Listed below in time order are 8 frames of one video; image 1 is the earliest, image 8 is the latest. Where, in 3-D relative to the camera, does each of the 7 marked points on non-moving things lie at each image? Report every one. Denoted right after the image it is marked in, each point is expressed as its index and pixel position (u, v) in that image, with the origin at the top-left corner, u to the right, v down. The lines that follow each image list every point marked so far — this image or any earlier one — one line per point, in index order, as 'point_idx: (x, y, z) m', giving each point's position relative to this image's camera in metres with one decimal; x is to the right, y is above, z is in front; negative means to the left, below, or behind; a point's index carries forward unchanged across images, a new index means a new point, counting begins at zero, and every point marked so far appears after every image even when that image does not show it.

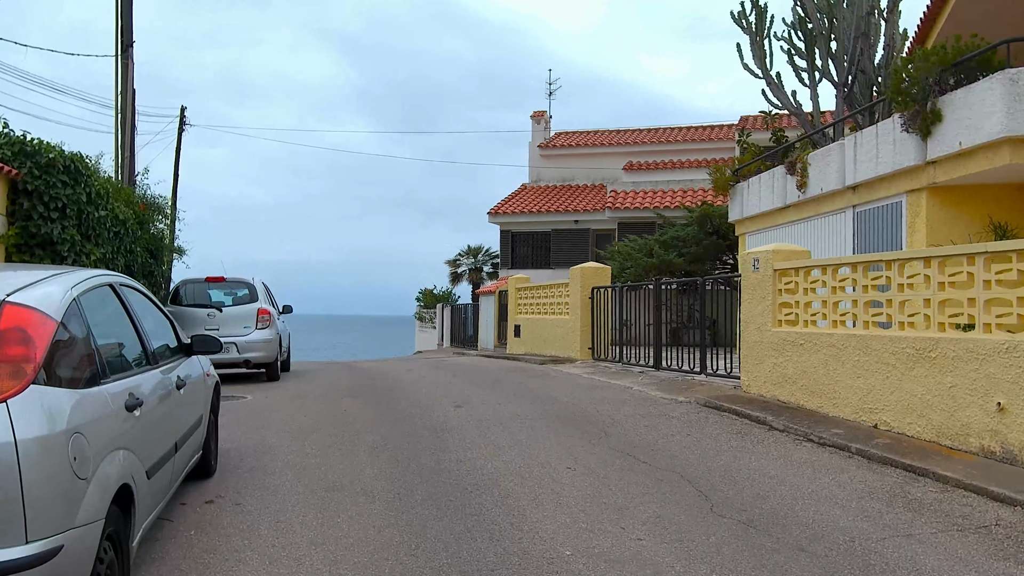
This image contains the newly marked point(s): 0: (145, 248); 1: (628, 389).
0: (-5.7, +0.6, +13.4) m
1: (+1.4, -1.3, +10.8) m
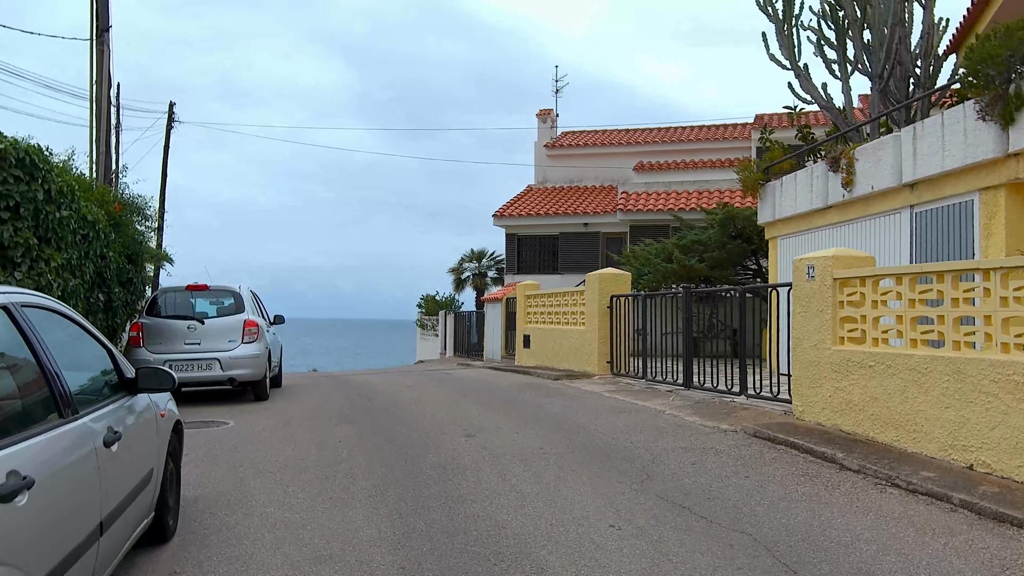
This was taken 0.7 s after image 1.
0: (-5.5, +0.5, +12.1) m
1: (+1.6, -1.4, +9.5) m
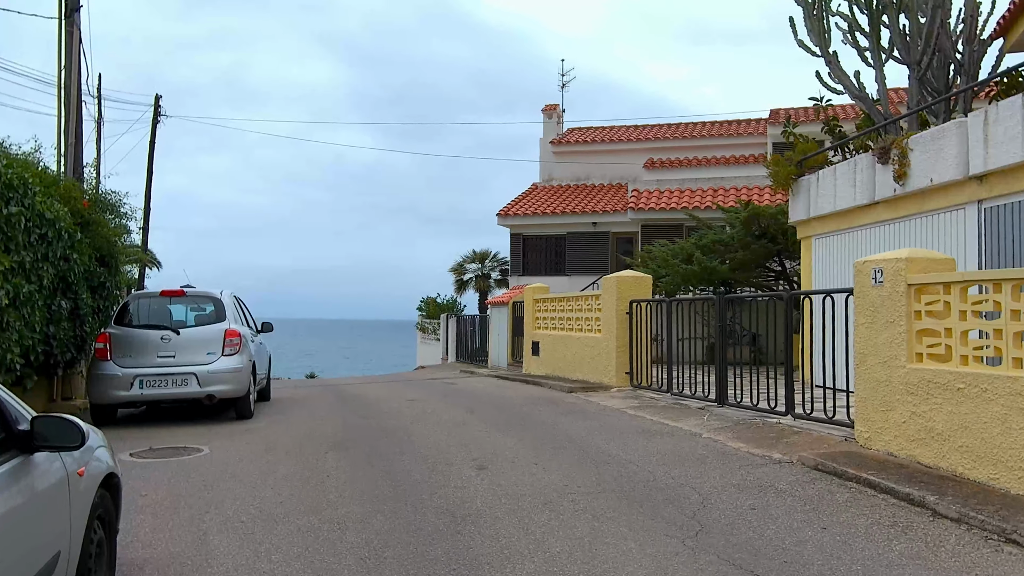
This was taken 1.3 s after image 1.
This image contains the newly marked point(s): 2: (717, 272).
0: (-5.4, +0.4, +10.9) m
1: (+1.8, -1.4, +8.4) m
2: (+3.7, +0.3, +15.7) m
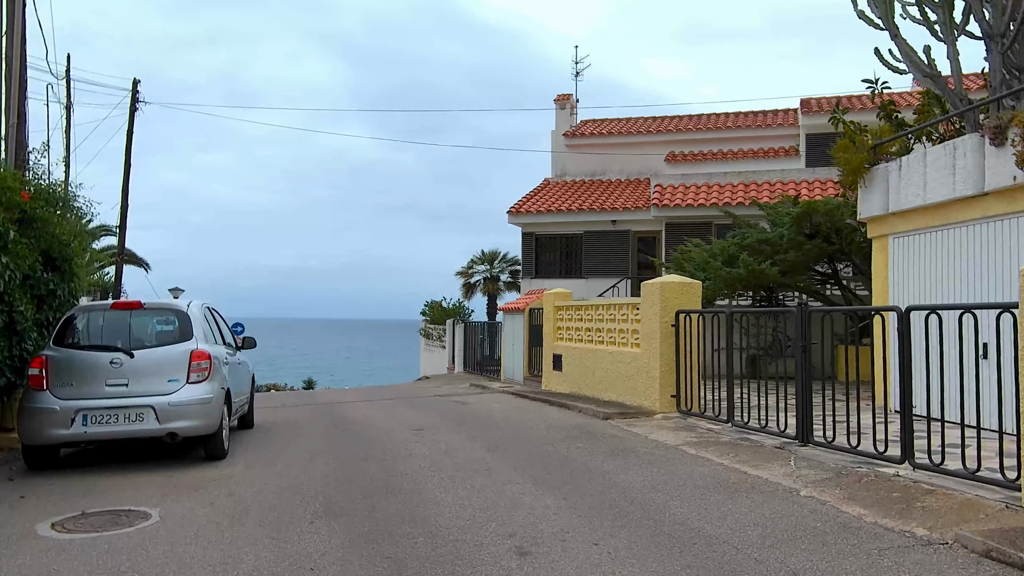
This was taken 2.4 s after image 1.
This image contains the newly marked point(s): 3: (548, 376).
0: (-5.1, +0.3, +9.1) m
1: (+2.1, -1.5, +6.5) m
2: (+4.0, +0.2, +13.8) m
3: (+0.6, -1.5, +15.0) m
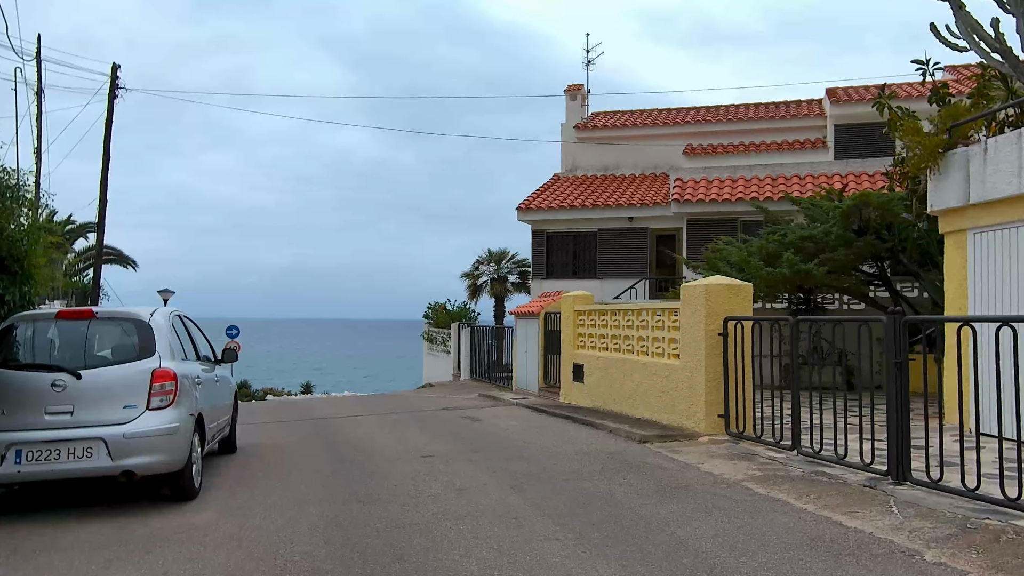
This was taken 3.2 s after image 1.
0: (-4.8, +0.3, +7.6) m
1: (+2.3, -1.6, +5.0) m
2: (+4.3, +0.2, +12.3) m
3: (+0.9, -1.6, +13.5) m
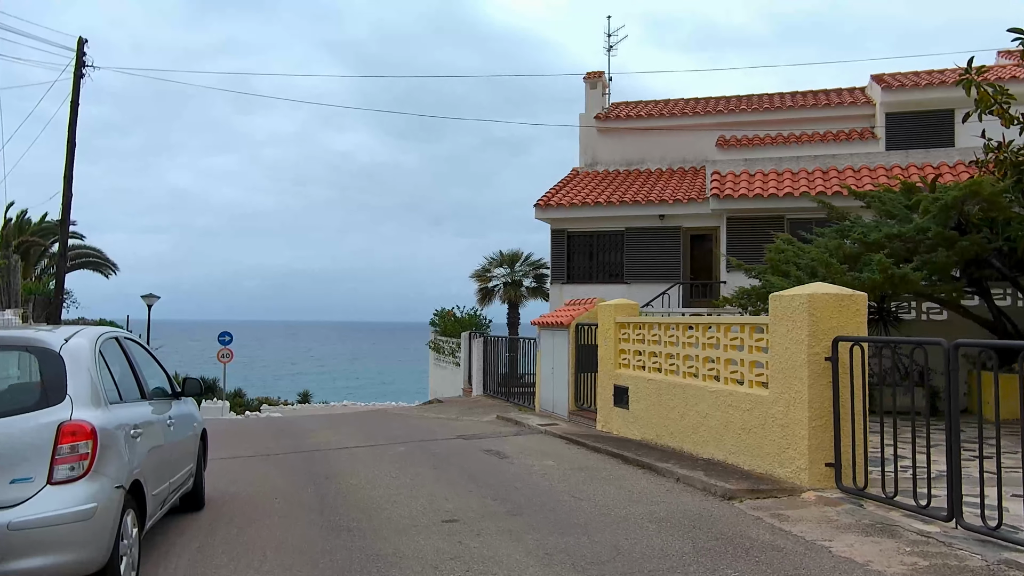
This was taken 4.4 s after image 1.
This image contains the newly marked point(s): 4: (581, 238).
0: (-4.4, +0.2, +5.5) m
1: (+2.7, -1.6, +2.9) m
2: (+4.7, +0.1, +10.2) m
3: (+1.3, -1.7, +11.4) m
4: (+1.6, +1.2, +19.8) m
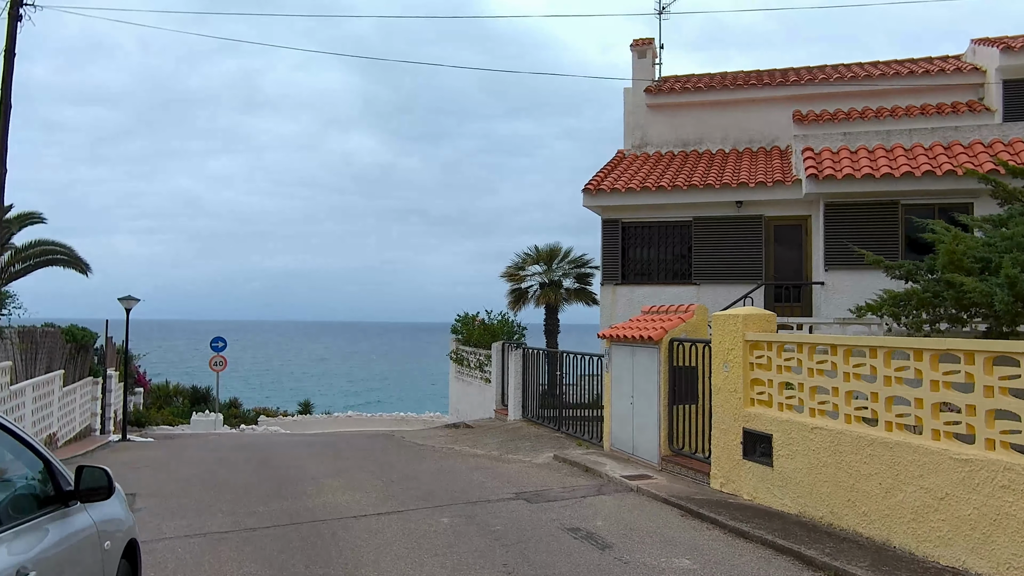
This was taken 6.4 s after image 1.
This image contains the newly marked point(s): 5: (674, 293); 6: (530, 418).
0: (-3.6, +0.2, +2.2) m
1: (+3.5, -1.7, -0.4) m
2: (+5.5, 0.0, +6.9) m
3: (+2.1, -1.7, +8.1) m
4: (+2.4, +1.1, +16.5) m
5: (+3.0, -0.1, +15.8) m
6: (+0.3, -2.3, +15.8) m
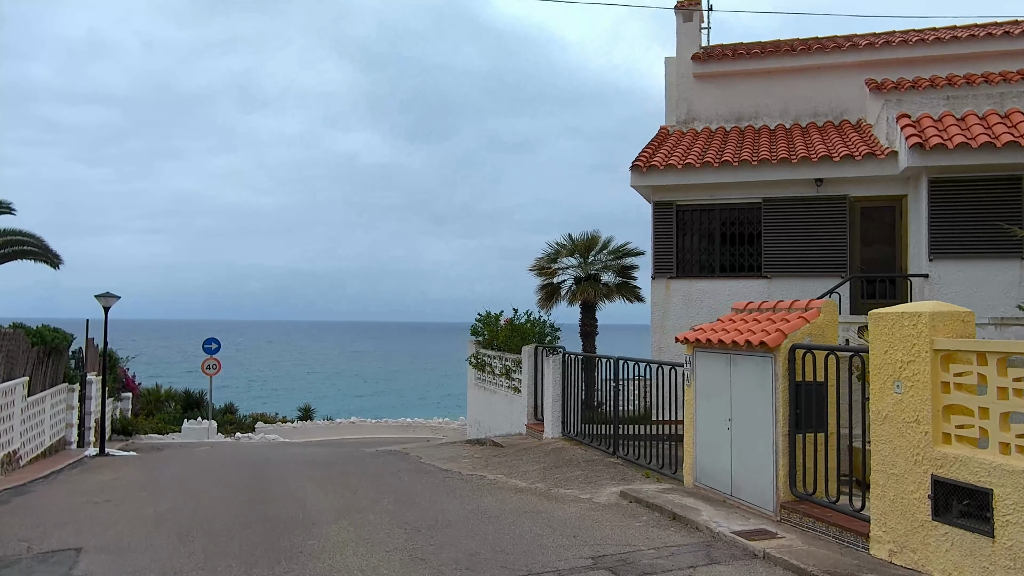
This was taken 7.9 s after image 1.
0: (-3.1, +0.3, -0.2) m
1: (+4.1, -1.6, -2.9) m
2: (+6.0, +0.1, +4.5) m
3: (+2.6, -1.6, +5.7) m
4: (+3.0, +1.2, +14.0) m
5: (+3.5, 0.0, +13.4) m
6: (+0.9, -2.2, +13.3) m
